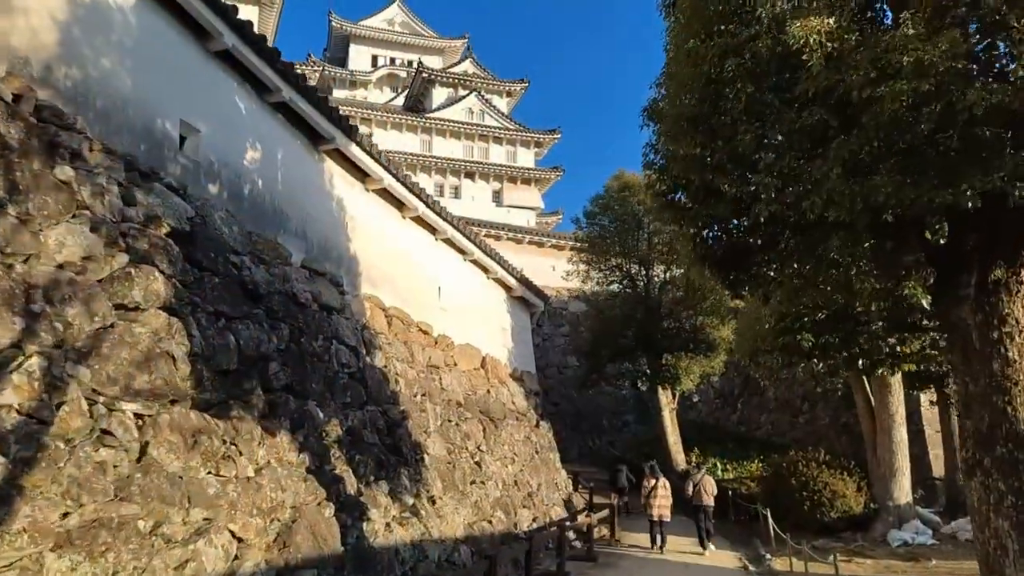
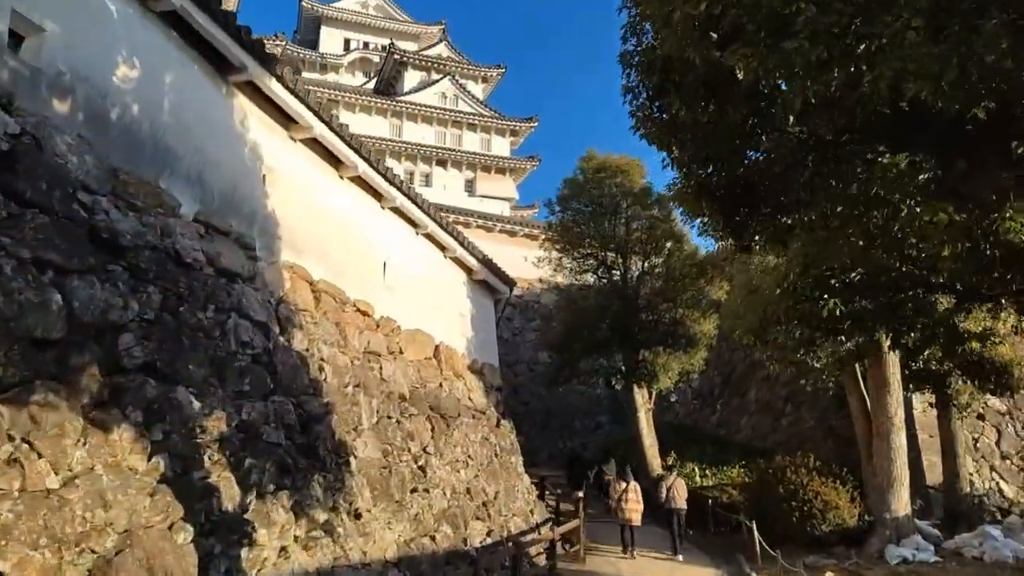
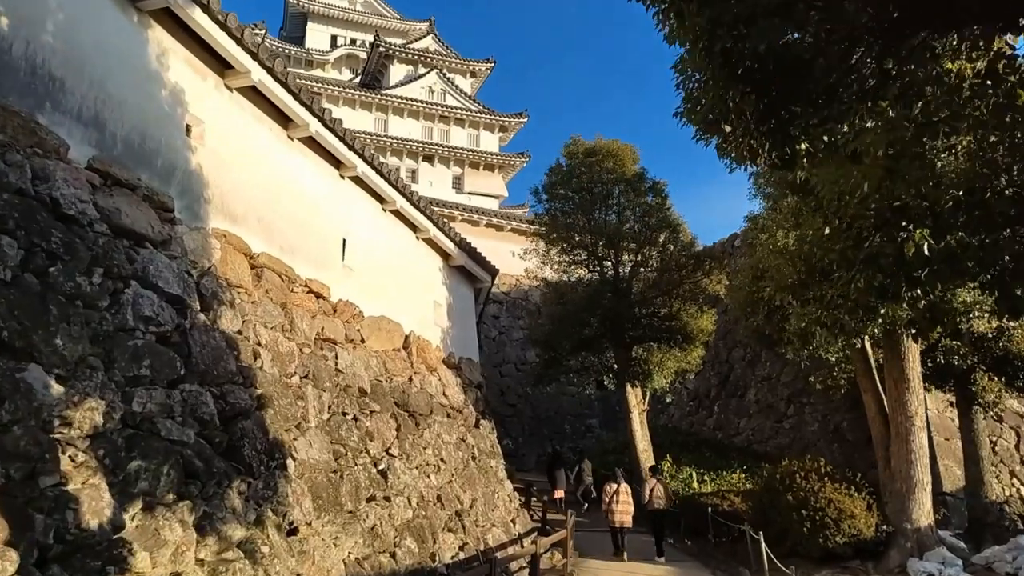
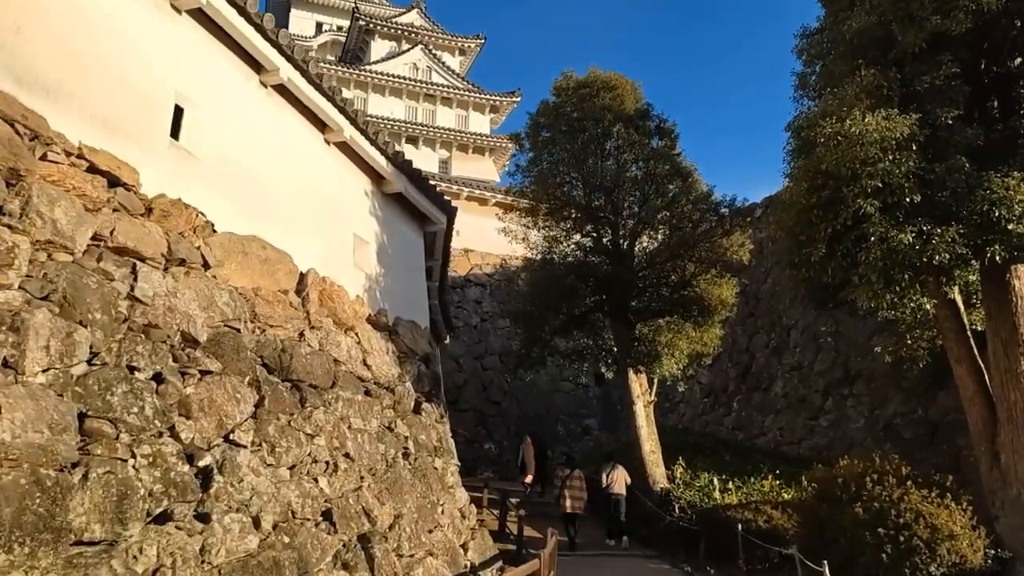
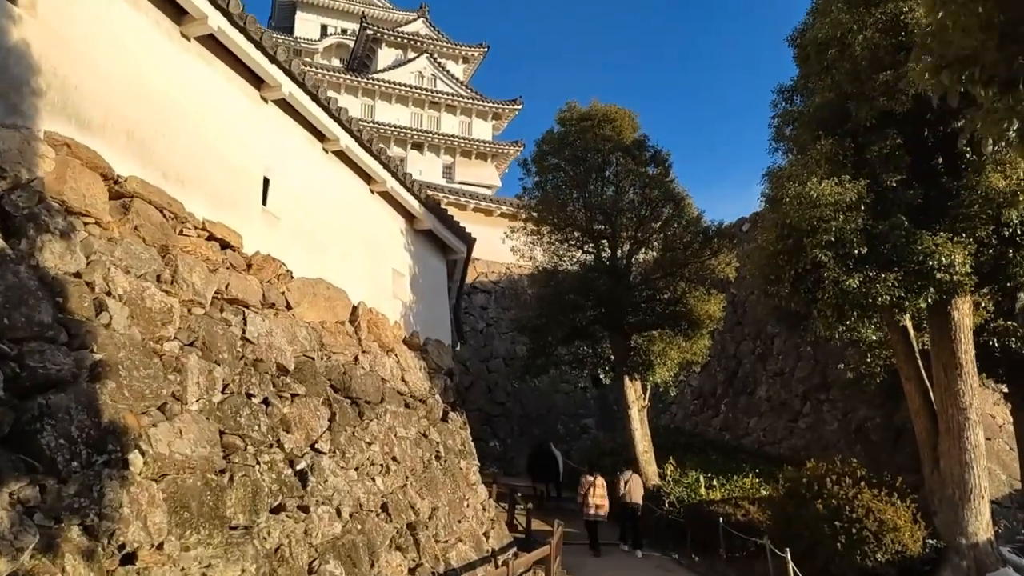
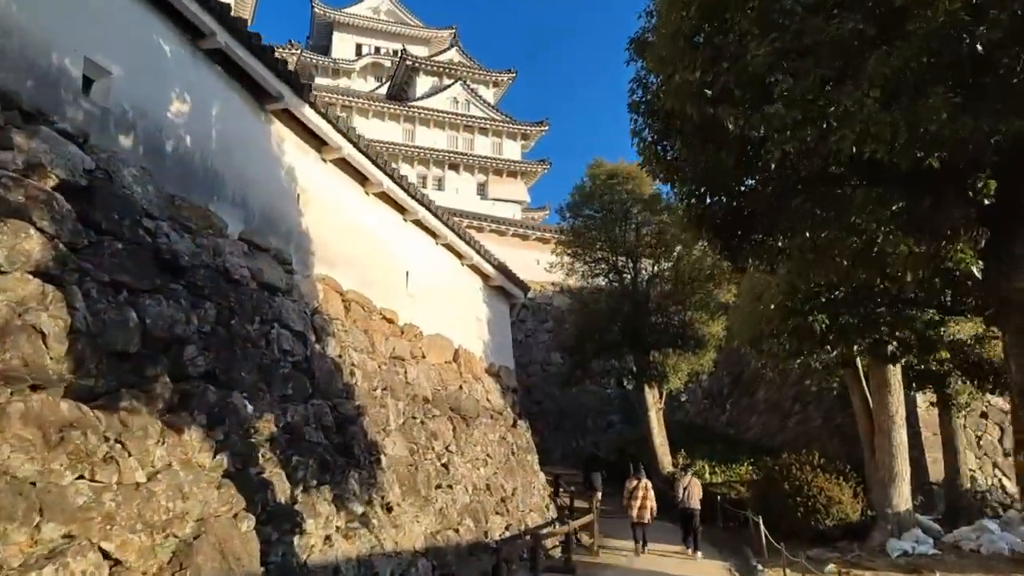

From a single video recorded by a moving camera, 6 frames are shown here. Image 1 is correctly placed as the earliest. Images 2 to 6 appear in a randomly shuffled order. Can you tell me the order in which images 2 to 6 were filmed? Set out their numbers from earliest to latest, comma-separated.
6, 2, 3, 5, 4
